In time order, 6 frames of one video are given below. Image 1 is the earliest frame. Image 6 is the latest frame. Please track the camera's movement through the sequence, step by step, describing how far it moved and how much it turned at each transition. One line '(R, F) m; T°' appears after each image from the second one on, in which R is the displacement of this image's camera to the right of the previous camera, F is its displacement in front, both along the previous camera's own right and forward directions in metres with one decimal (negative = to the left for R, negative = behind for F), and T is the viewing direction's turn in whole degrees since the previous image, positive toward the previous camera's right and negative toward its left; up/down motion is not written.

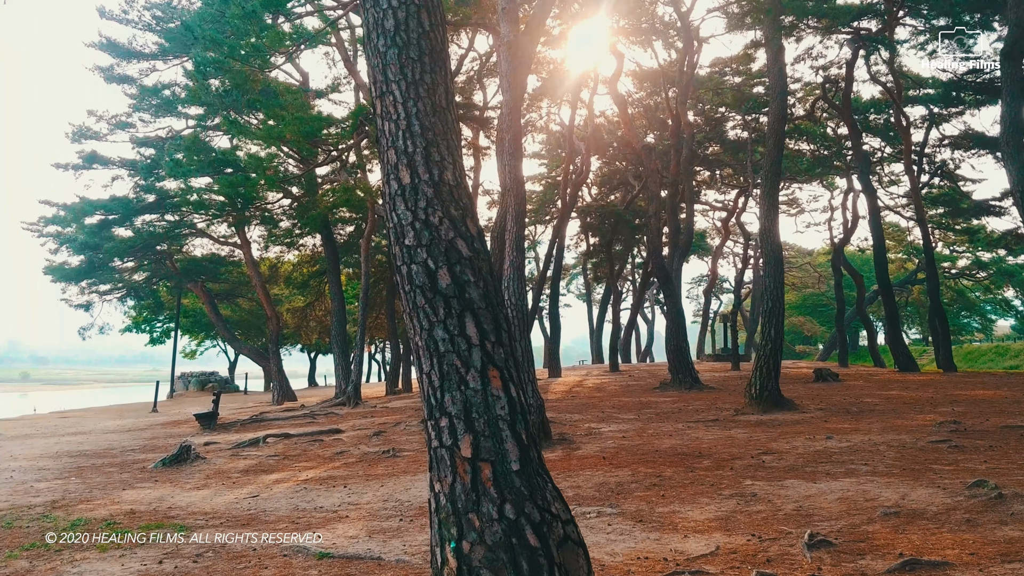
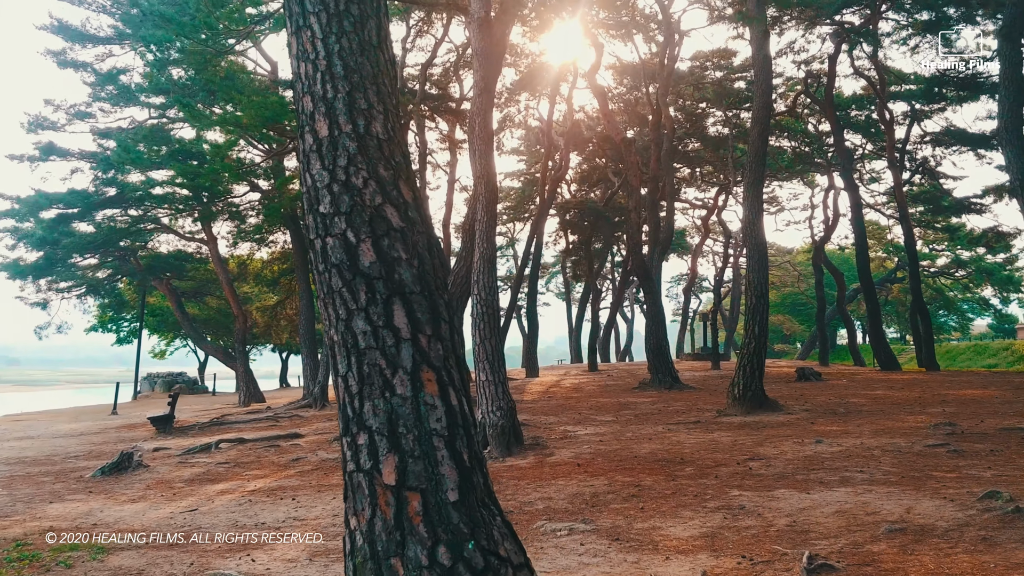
(+0.1, +0.7) m; +1°
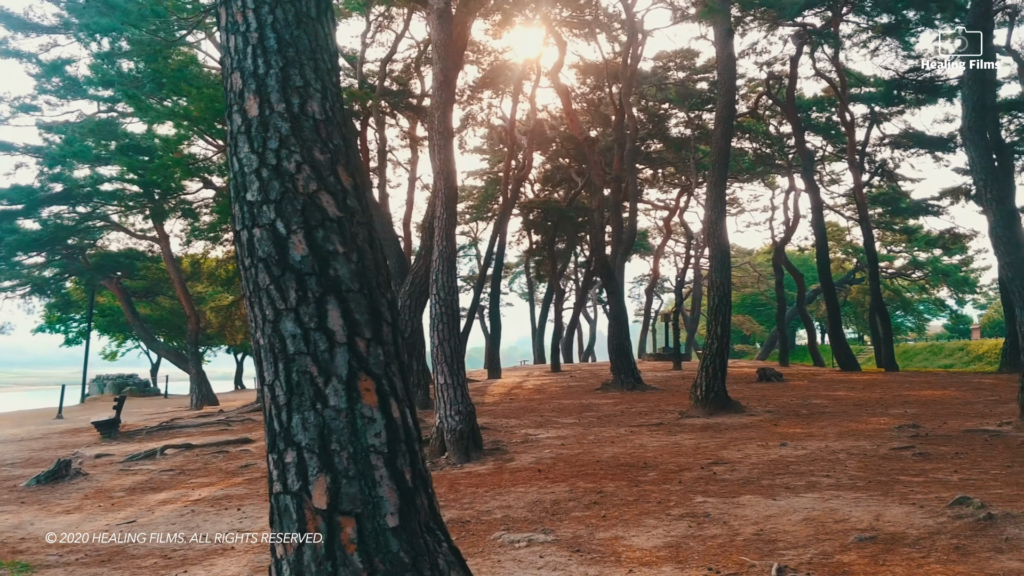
(0.0, +0.3) m; +2°
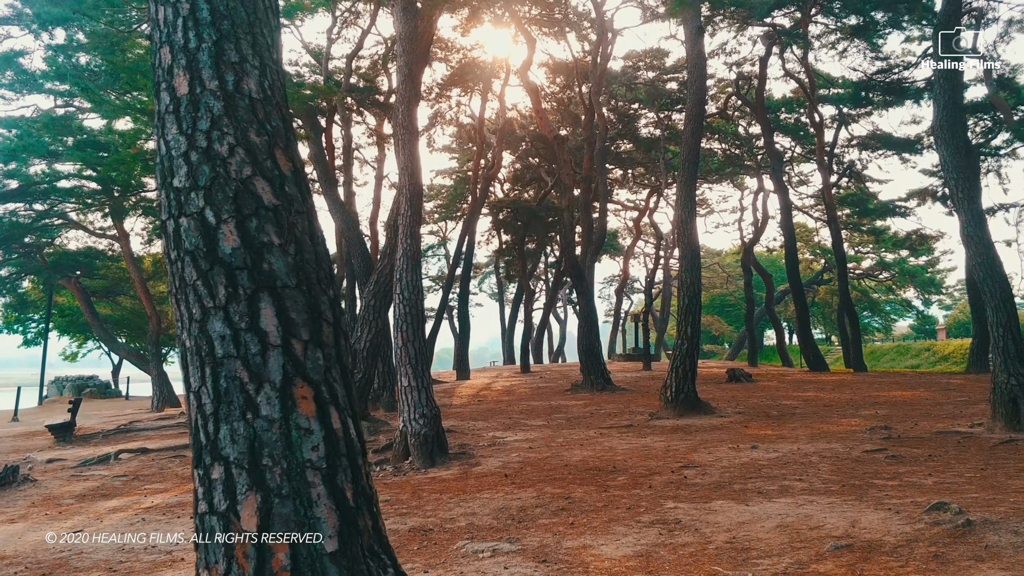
(0.0, +0.3) m; +2°
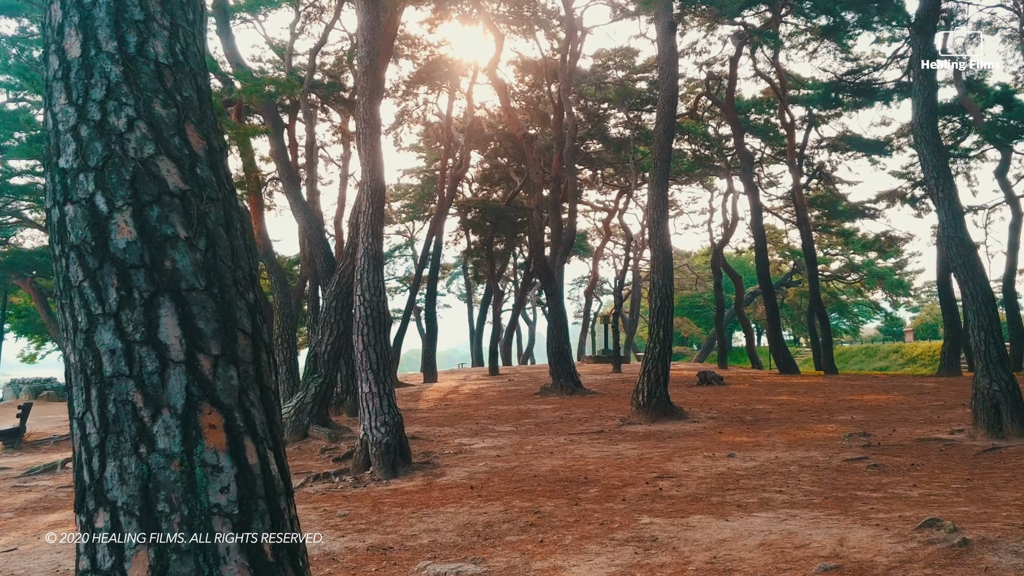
(0.0, +0.4) m; +2°
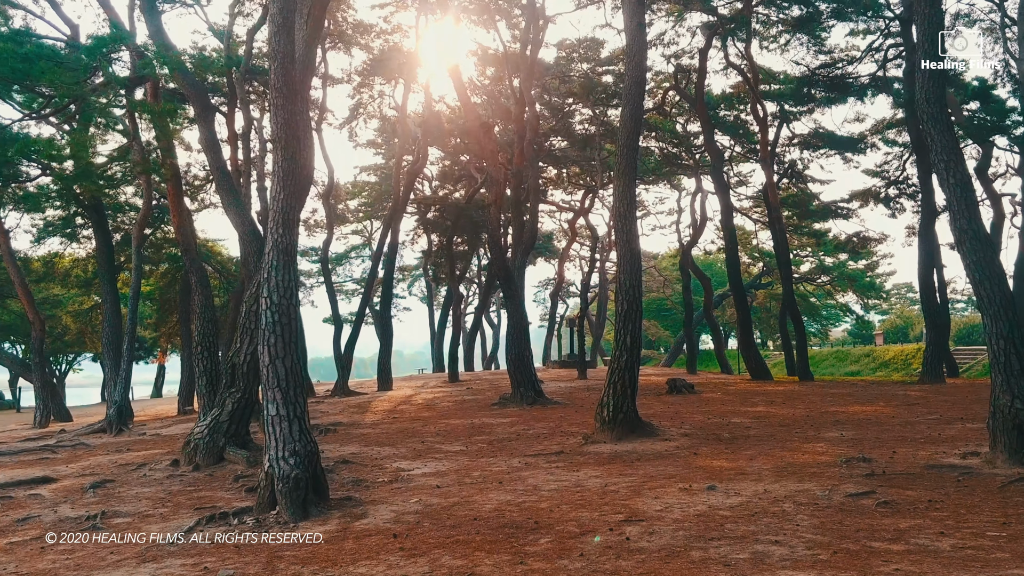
(+0.2, +1.5) m; +2°
